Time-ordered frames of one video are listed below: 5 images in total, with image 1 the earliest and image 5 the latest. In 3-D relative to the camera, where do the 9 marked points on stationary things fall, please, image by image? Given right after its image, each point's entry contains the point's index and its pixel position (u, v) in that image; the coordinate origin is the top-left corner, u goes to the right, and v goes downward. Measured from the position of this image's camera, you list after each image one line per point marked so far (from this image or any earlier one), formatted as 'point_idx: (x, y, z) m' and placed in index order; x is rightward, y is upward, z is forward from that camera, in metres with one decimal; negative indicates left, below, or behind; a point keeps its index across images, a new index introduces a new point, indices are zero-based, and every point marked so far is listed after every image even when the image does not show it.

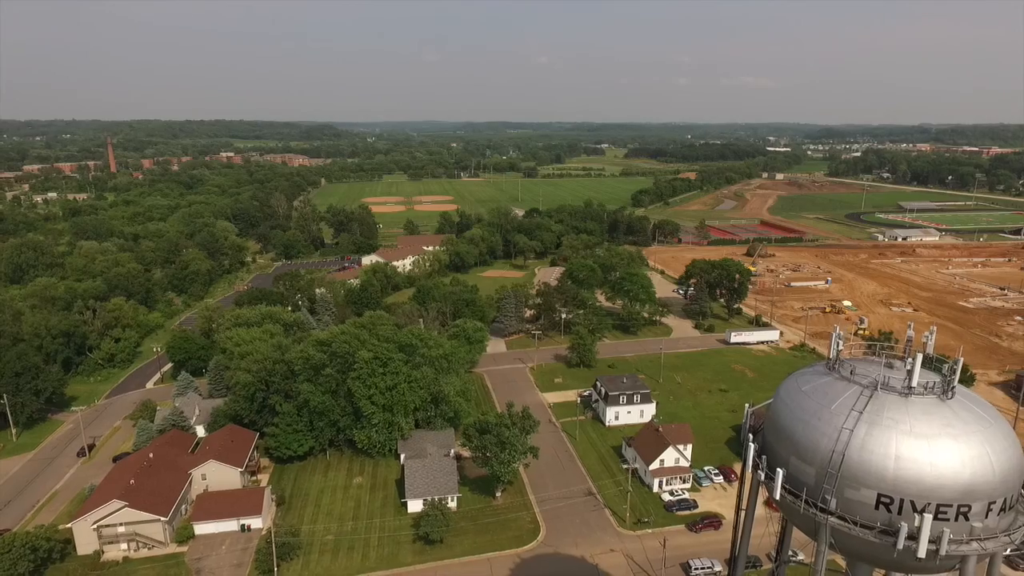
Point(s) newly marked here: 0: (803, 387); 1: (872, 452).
0: (+4.9, -1.7, +10.4) m
1: (+5.2, -2.4, +8.9) m
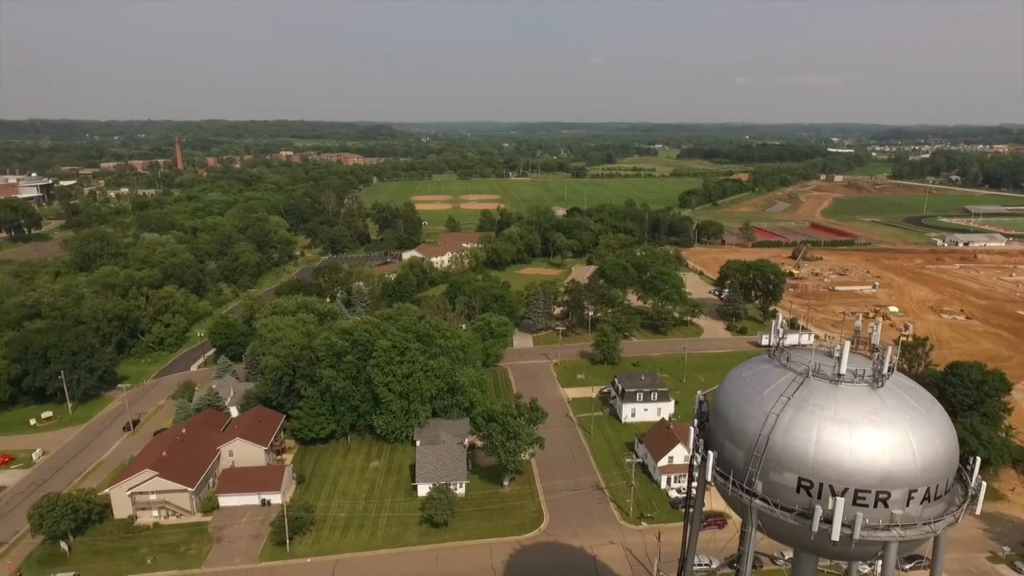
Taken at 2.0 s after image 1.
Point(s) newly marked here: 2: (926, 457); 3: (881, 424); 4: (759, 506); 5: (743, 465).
0: (+4.0, -1.5, +10.6) m
1: (+4.2, -2.2, +9.1) m
2: (+5.9, -2.4, +8.8) m
3: (+5.3, -2.0, +8.9) m
4: (+3.7, -3.3, +9.3) m
5: (+3.6, -2.8, +9.7) m
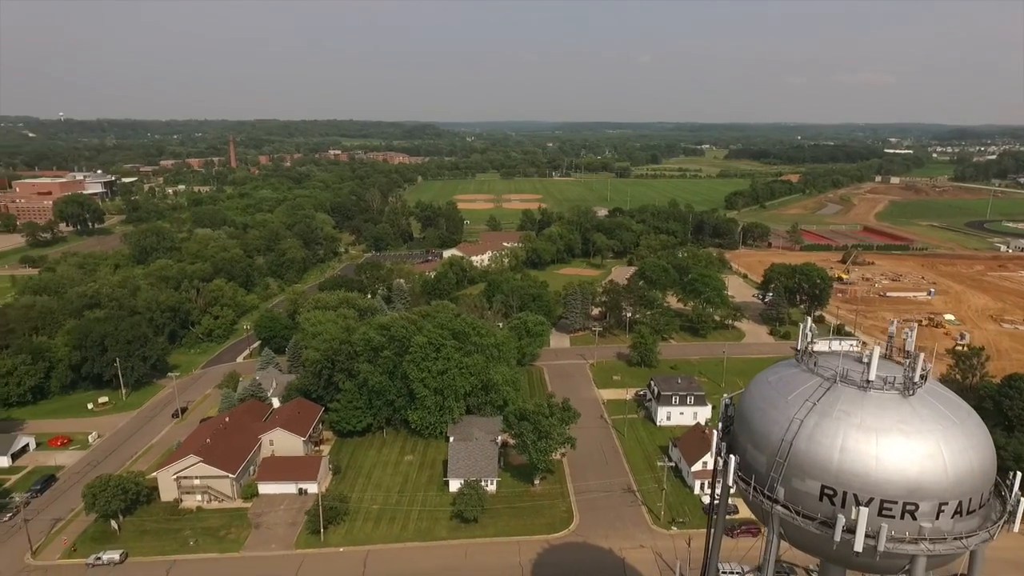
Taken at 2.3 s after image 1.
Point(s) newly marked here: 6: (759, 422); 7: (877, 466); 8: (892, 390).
0: (+4.3, -1.5, +10.4) m
1: (+4.4, -2.2, +8.8) m
2: (+6.1, -2.5, +8.5) m
3: (+5.6, -2.0, +8.6) m
4: (+4.0, -3.3, +9.1) m
5: (+3.9, -2.8, +9.5) m
6: (+3.9, -2.1, +9.8) m
7: (+5.0, -2.4, +8.5) m
8: (+5.6, -1.5, +9.1) m
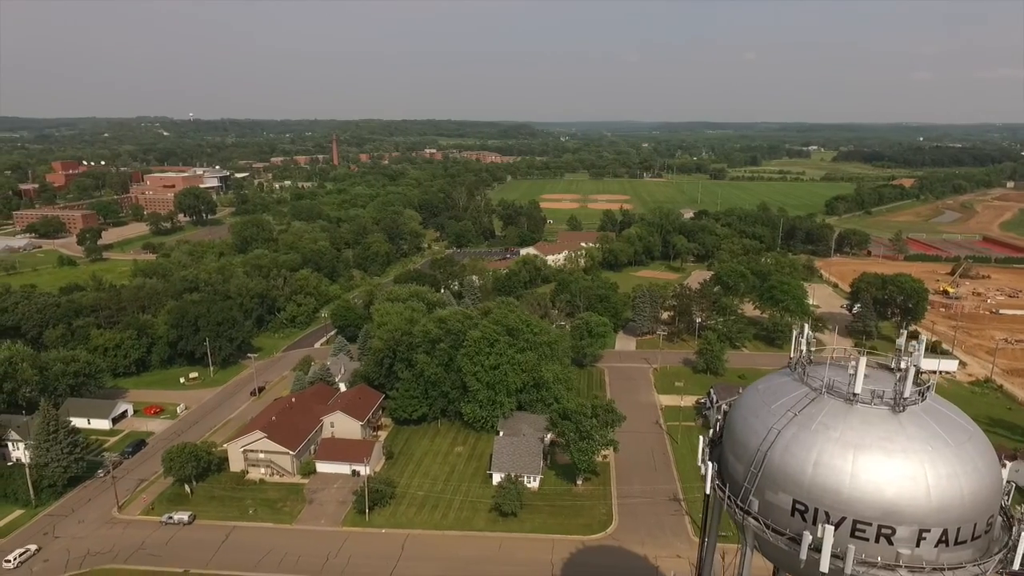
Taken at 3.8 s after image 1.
0: (+4.0, -1.6, +9.9) m
1: (+3.8, -2.3, +8.4) m
2: (+5.5, -2.6, +7.8) m
3: (+4.9, -2.1, +8.0) m
4: (+3.4, -3.4, +8.7) m
5: (+3.4, -2.8, +9.1) m
6: (+3.5, -2.2, +9.4) m
7: (+4.4, -2.5, +7.9) m
8: (+5.1, -1.6, +8.4) m
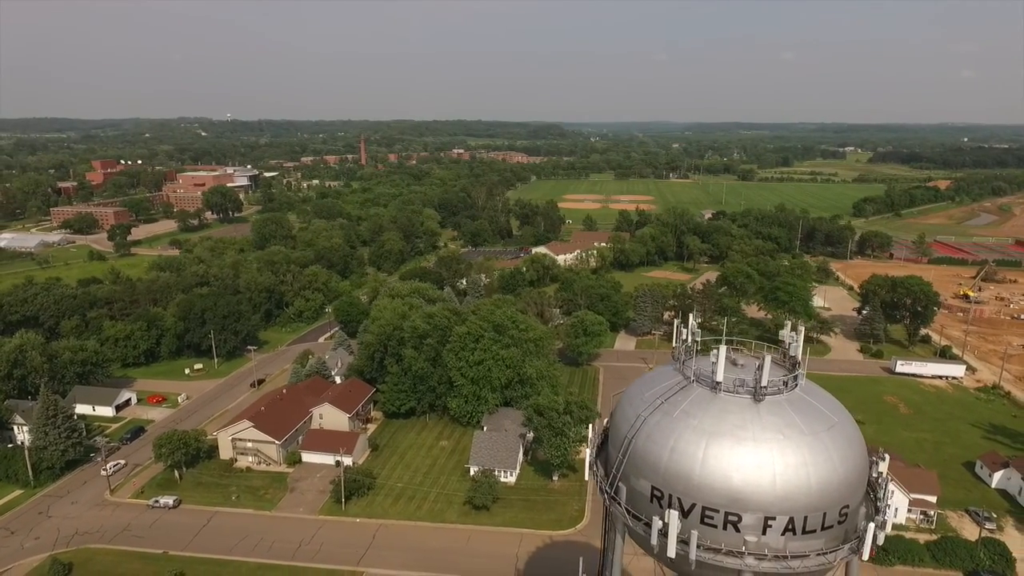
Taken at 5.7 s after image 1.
0: (+2.2, -1.4, +10.0) m
1: (+1.9, -2.1, +8.4) m
2: (+3.5, -2.5, +7.7) m
3: (+3.0, -2.0, +8.0) m
4: (+1.5, -3.2, +8.8) m
5: (+1.5, -2.7, +9.2) m
6: (+1.7, -2.0, +9.5) m
7: (+2.4, -2.4, +7.9) m
8: (+3.2, -1.5, +8.4) m
